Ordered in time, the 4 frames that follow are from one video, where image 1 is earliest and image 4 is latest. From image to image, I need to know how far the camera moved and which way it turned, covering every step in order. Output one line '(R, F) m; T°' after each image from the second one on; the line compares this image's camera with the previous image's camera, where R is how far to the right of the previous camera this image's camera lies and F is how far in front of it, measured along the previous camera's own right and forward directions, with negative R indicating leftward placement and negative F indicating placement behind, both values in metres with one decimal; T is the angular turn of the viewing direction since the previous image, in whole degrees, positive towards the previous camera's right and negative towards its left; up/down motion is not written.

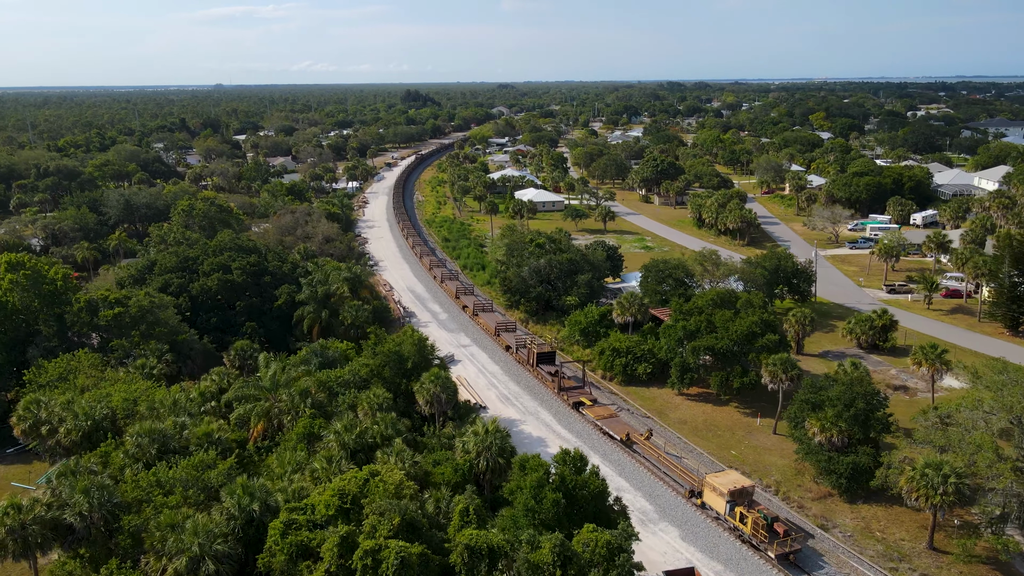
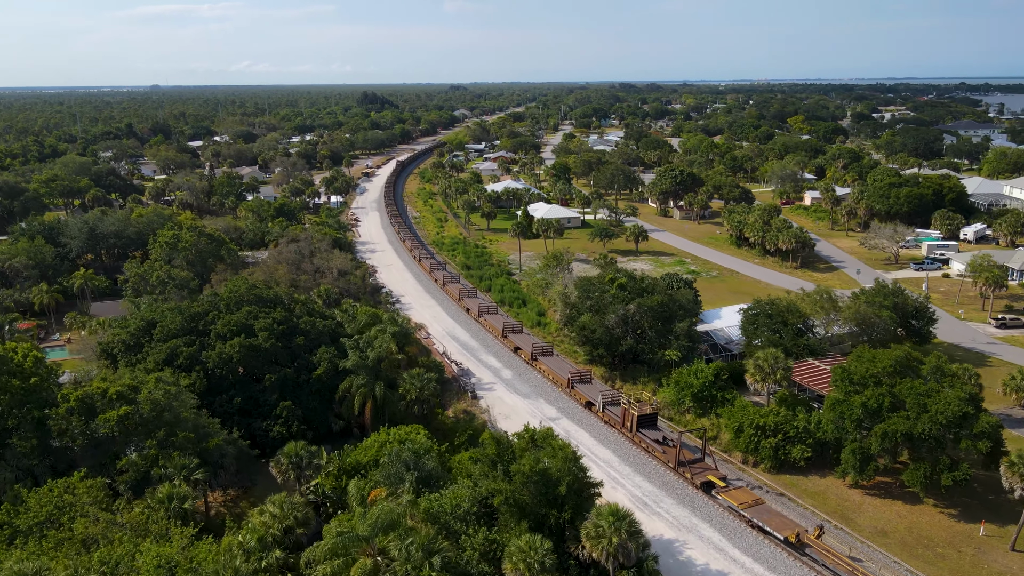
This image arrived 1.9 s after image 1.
(-5.6, +6.8) m; +4°
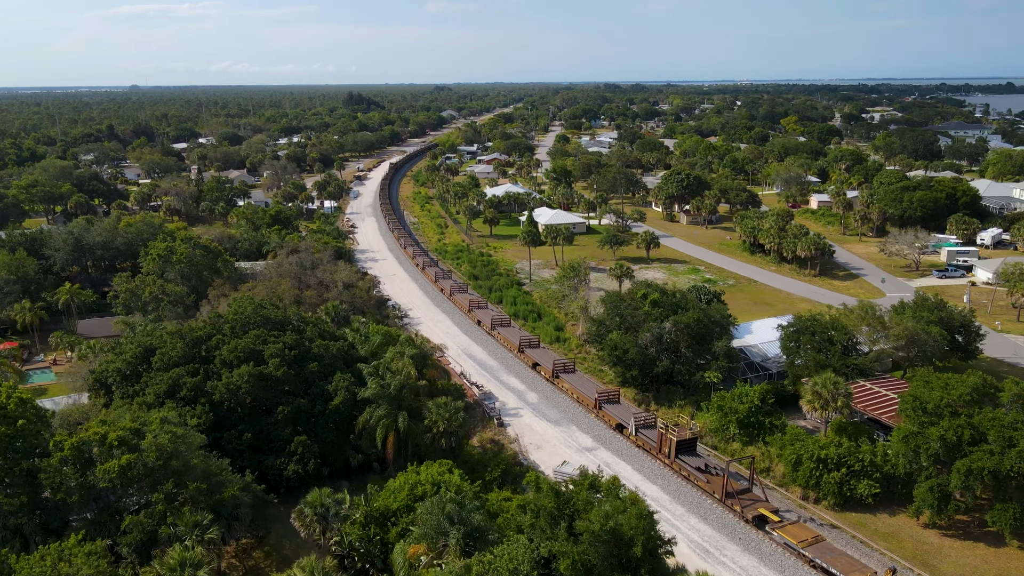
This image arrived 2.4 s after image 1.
(-1.7, +2.2) m; +1°
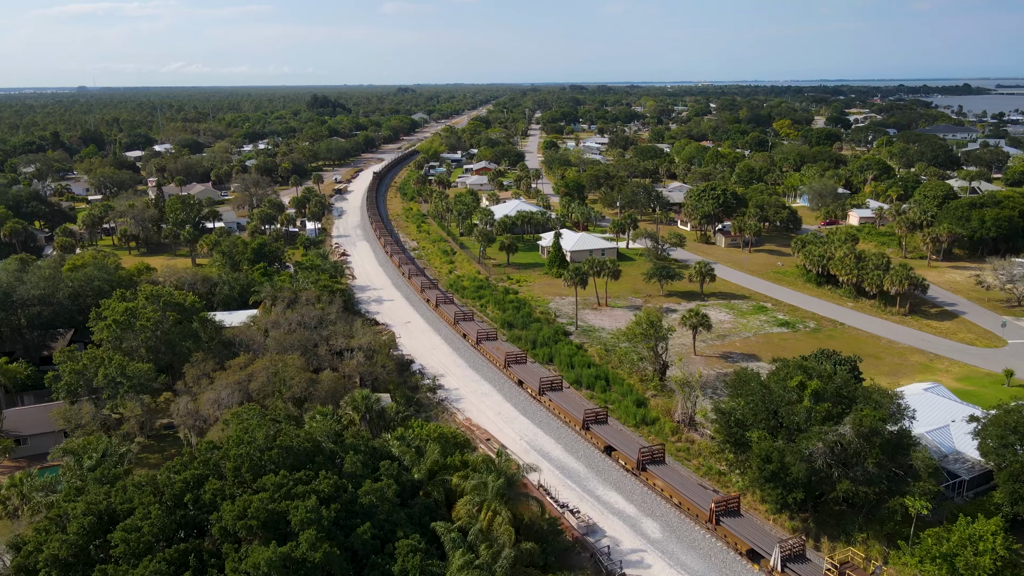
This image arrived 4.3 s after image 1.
(-4.4, +8.6) m; +3°
